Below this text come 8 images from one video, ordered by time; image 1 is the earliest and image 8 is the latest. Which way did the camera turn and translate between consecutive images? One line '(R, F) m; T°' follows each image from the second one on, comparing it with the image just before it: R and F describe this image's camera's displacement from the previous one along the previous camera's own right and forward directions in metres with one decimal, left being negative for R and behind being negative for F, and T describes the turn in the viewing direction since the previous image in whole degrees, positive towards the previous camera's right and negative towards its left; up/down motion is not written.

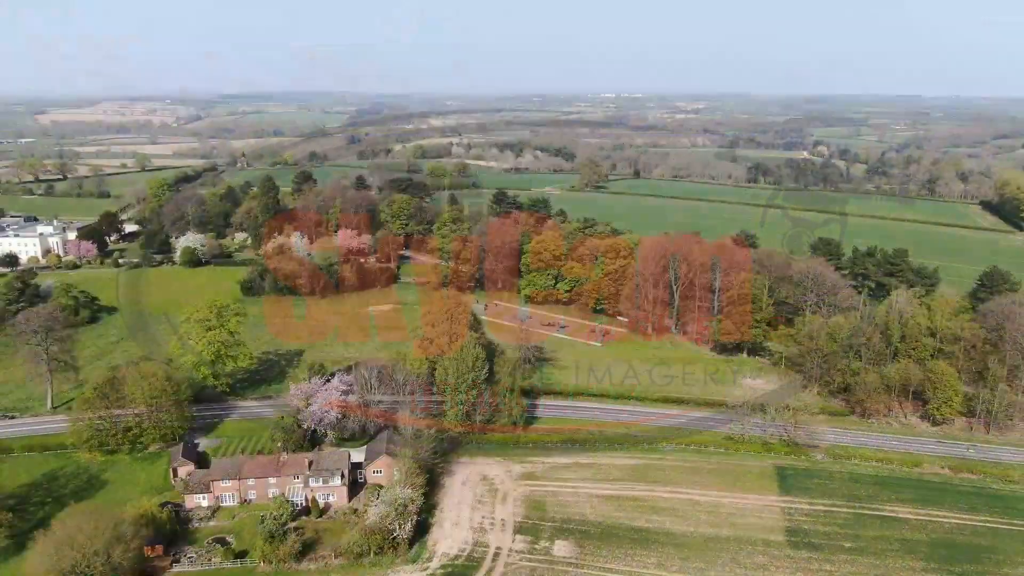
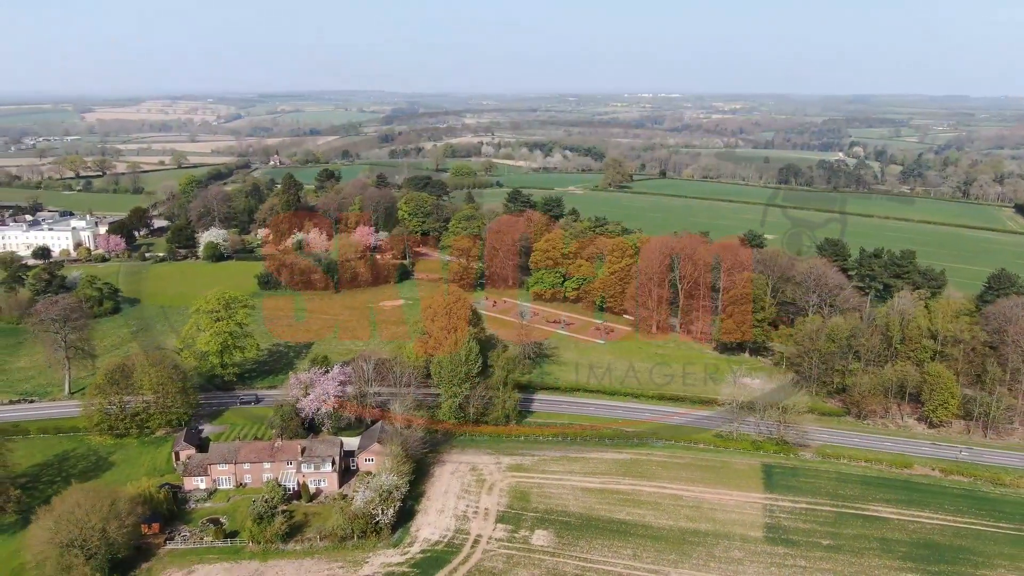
(+1.4, -0.4) m; -2°
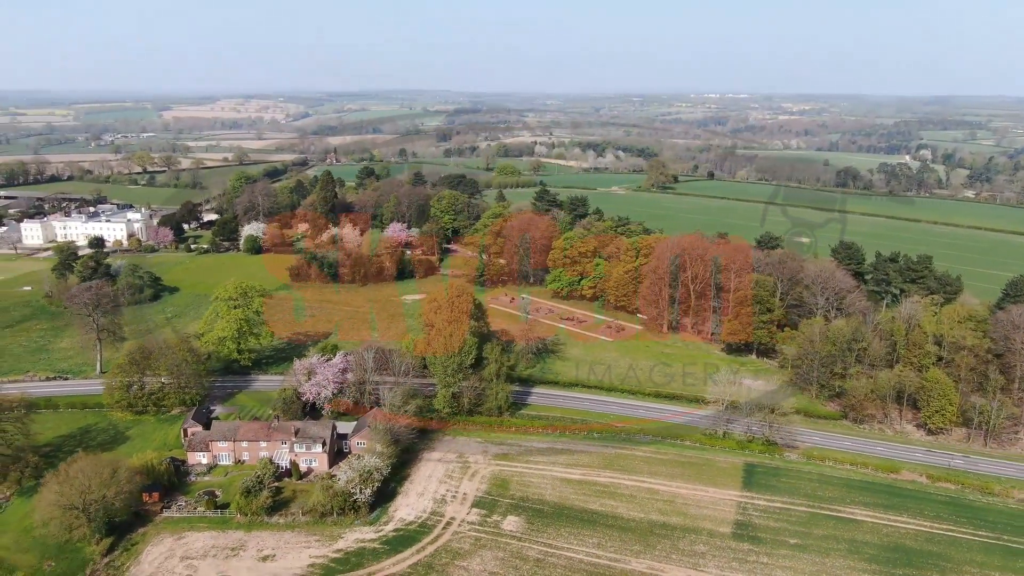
(+2.4, -0.6) m; -4°
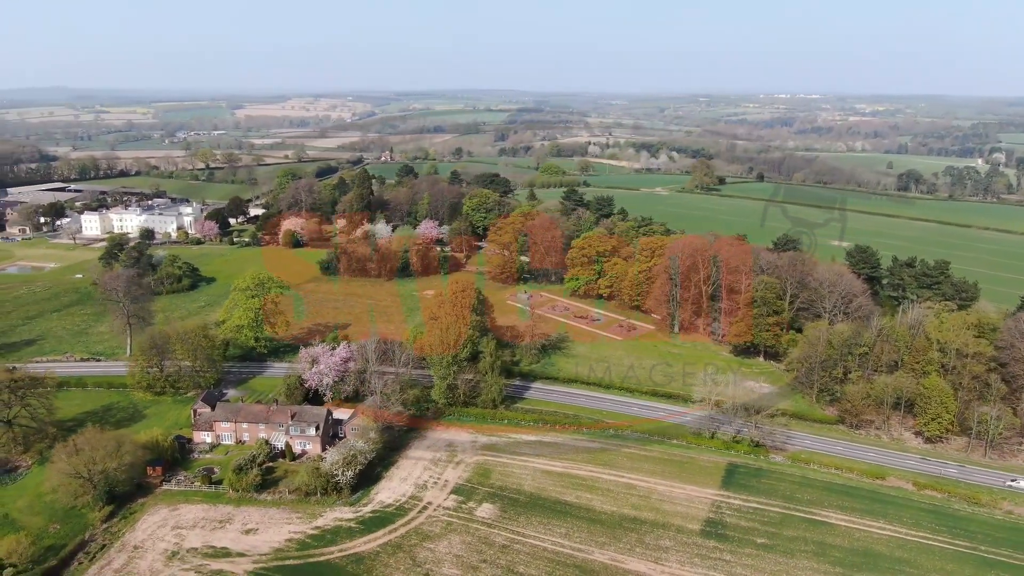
(+2.4, -0.5) m; -4°
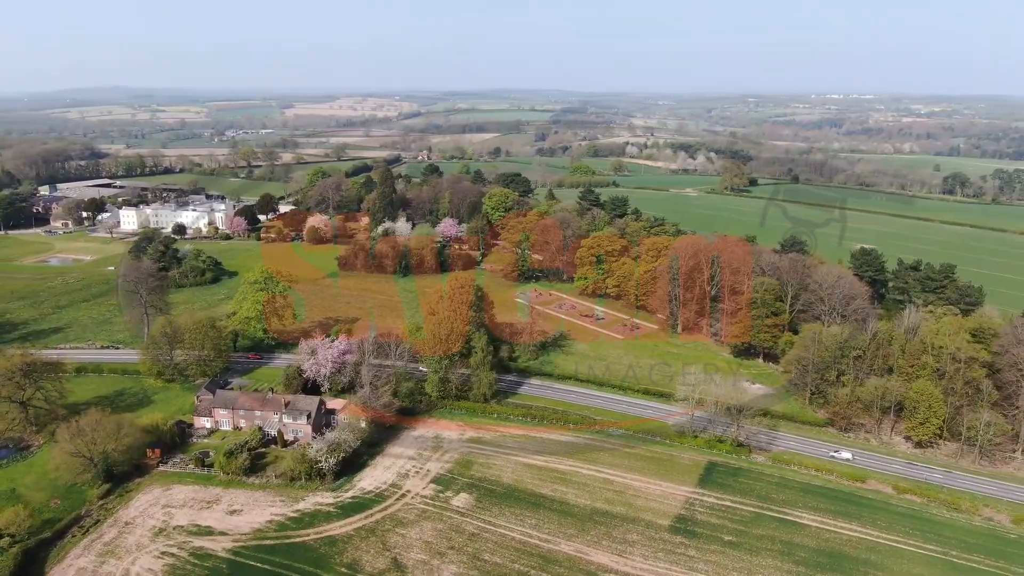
(+1.9, -0.4) m; -3°
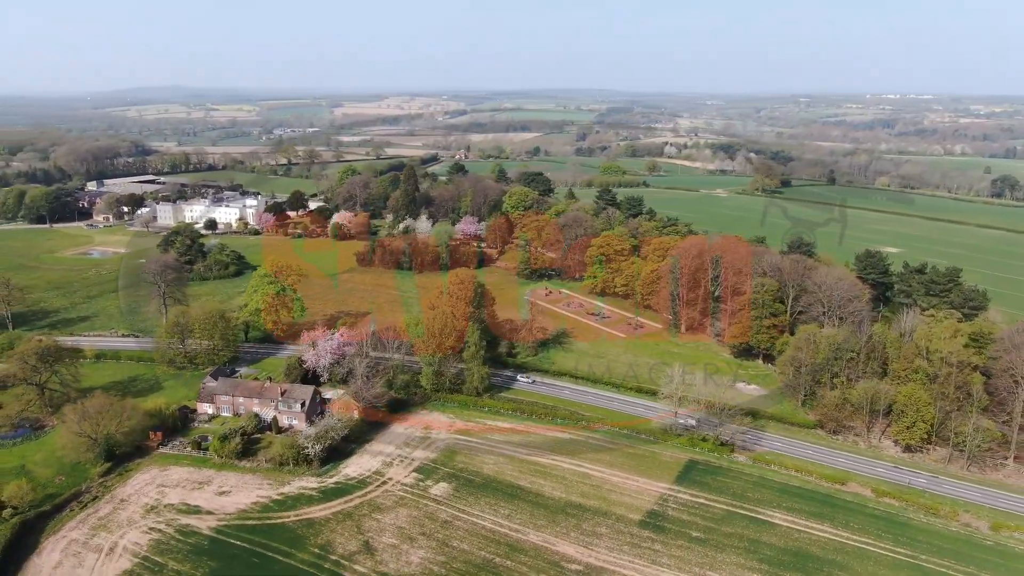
(+1.9, -0.4) m; -3°
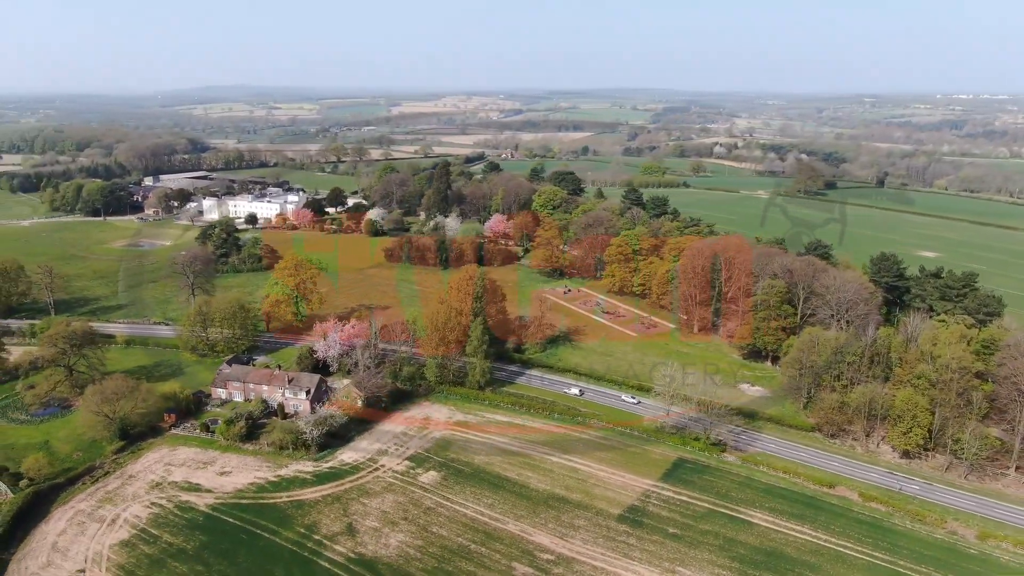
(+1.9, -0.4) m; -4°
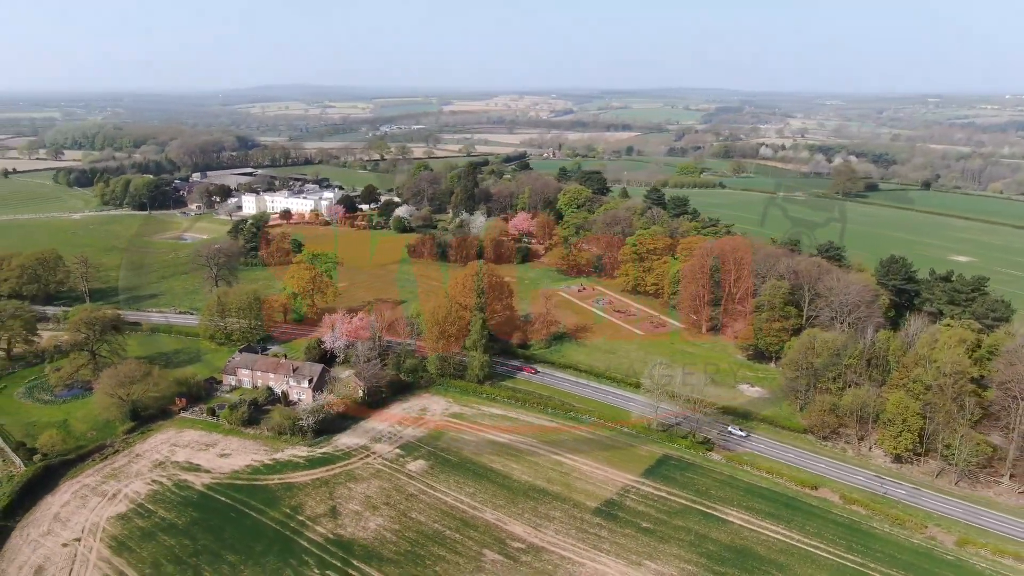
(+1.9, -0.5) m; -3°
